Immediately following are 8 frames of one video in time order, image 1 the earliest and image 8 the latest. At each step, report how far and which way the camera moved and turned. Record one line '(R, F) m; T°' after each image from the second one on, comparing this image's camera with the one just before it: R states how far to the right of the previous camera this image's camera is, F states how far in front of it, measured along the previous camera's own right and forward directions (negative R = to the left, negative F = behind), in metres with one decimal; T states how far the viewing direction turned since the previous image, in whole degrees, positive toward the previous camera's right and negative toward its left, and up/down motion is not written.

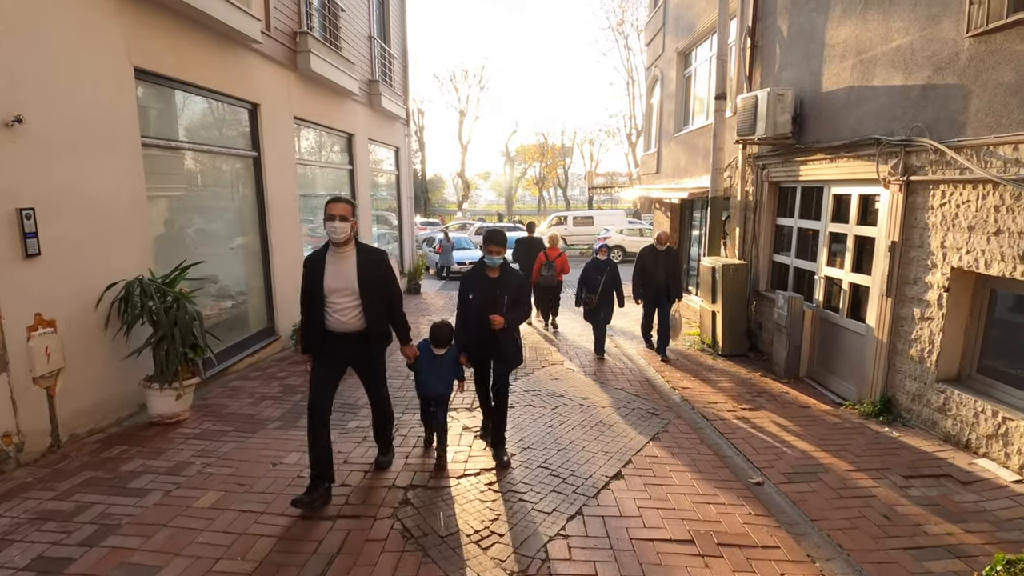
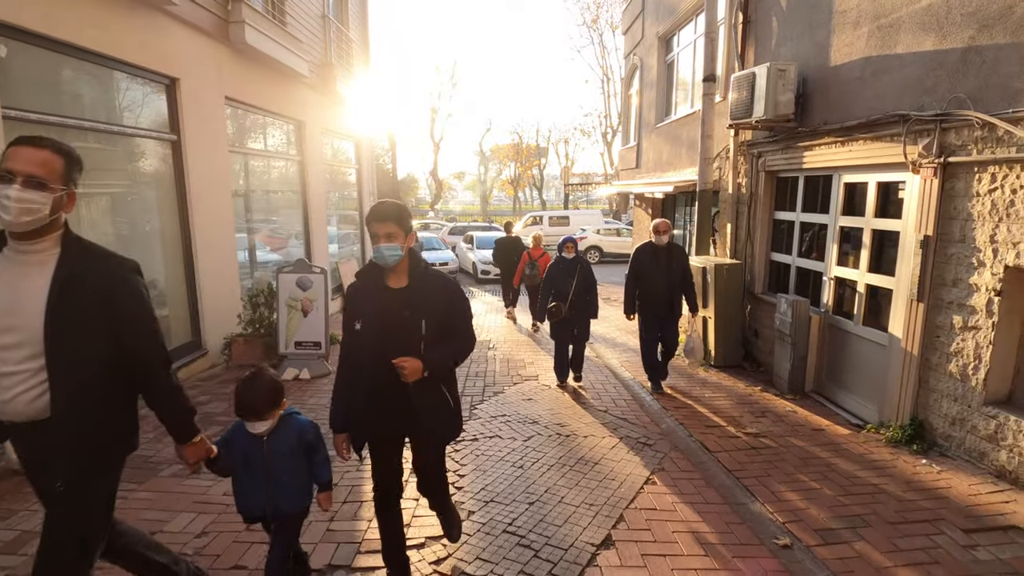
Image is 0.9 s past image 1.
(+0.1, +1.0) m; +2°
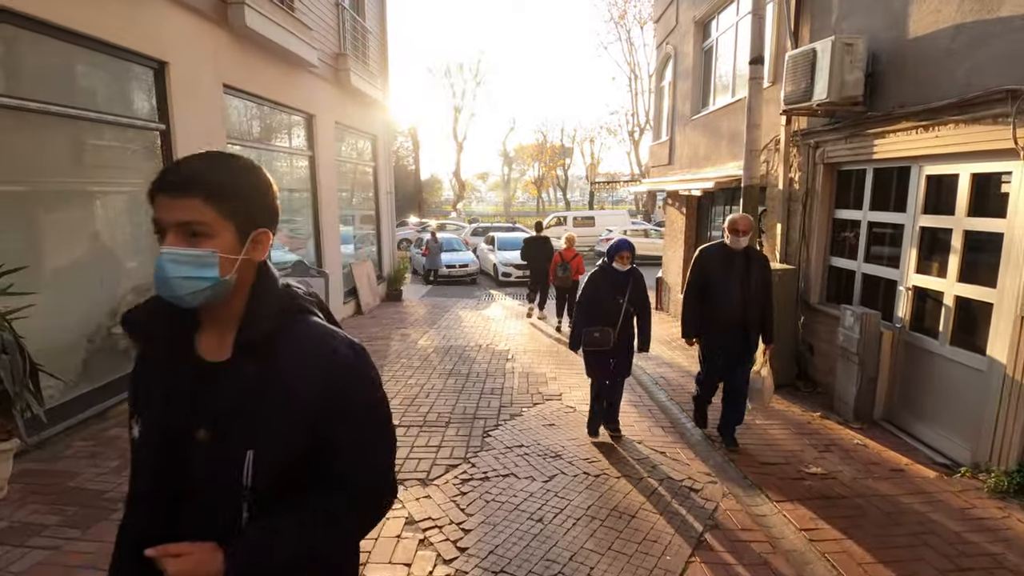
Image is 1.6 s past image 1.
(0.0, +0.7) m; -2°
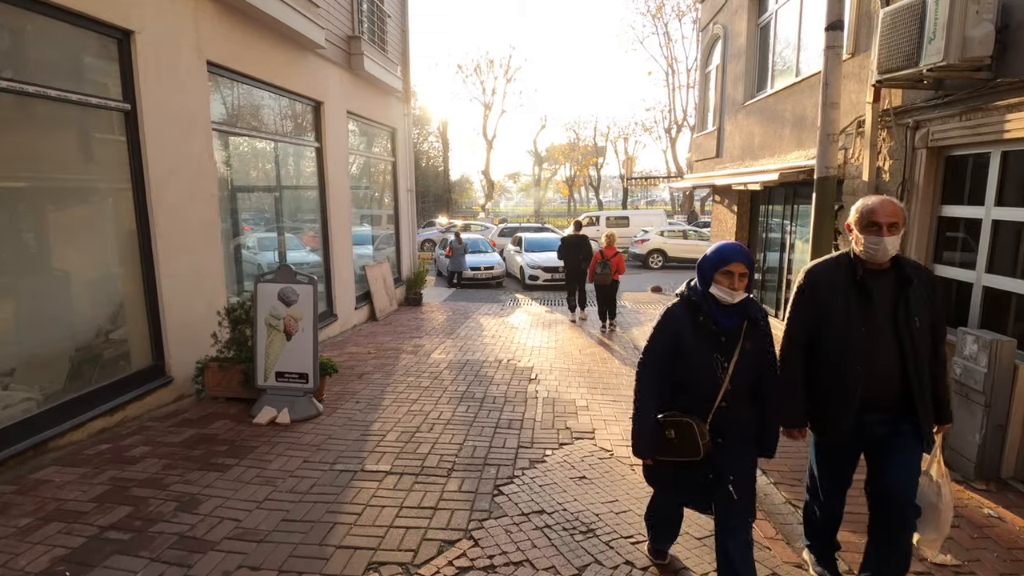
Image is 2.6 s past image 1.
(+0.1, +1.0) m; -3°
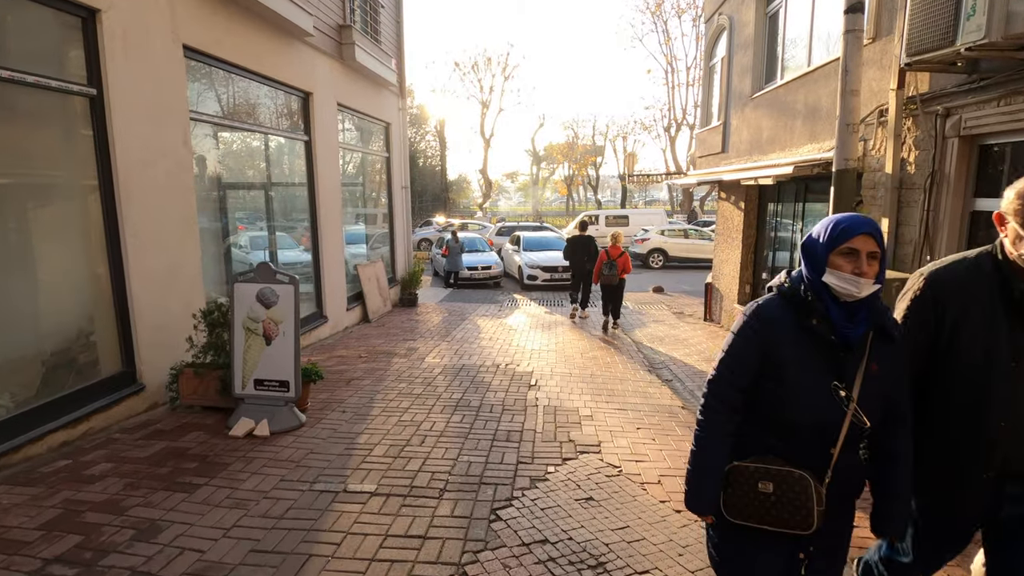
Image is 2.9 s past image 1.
(0.0, +0.4) m; 0°
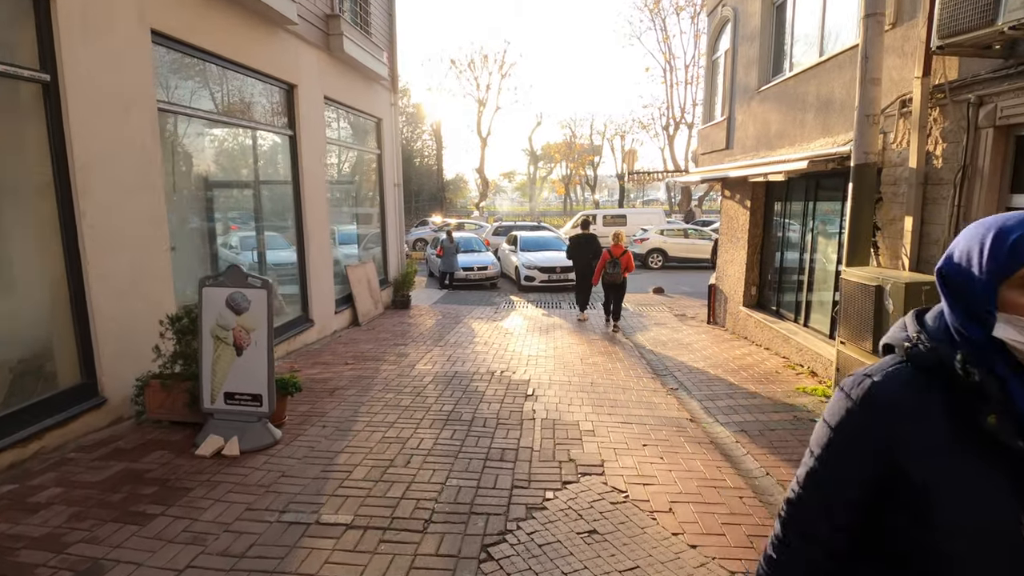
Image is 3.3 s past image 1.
(0.0, +0.4) m; 0°
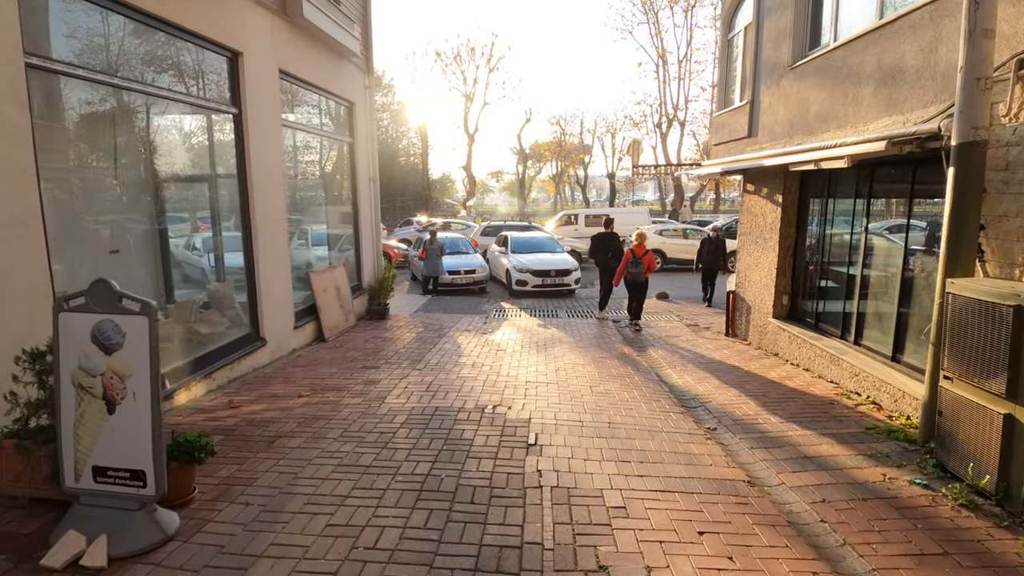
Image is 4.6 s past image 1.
(-0.1, +1.3) m; +1°
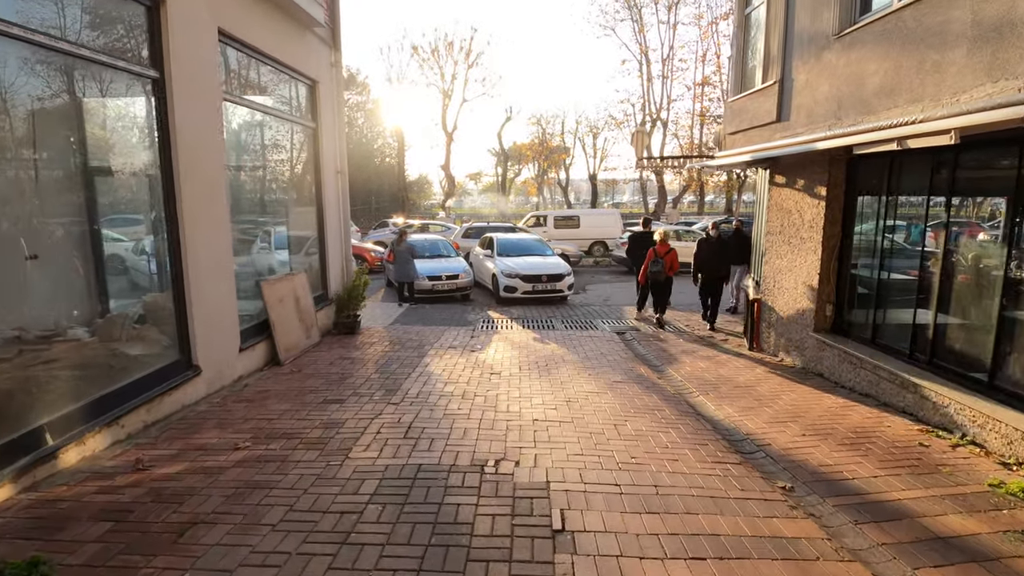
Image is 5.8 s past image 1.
(-0.2, +1.3) m; +2°
